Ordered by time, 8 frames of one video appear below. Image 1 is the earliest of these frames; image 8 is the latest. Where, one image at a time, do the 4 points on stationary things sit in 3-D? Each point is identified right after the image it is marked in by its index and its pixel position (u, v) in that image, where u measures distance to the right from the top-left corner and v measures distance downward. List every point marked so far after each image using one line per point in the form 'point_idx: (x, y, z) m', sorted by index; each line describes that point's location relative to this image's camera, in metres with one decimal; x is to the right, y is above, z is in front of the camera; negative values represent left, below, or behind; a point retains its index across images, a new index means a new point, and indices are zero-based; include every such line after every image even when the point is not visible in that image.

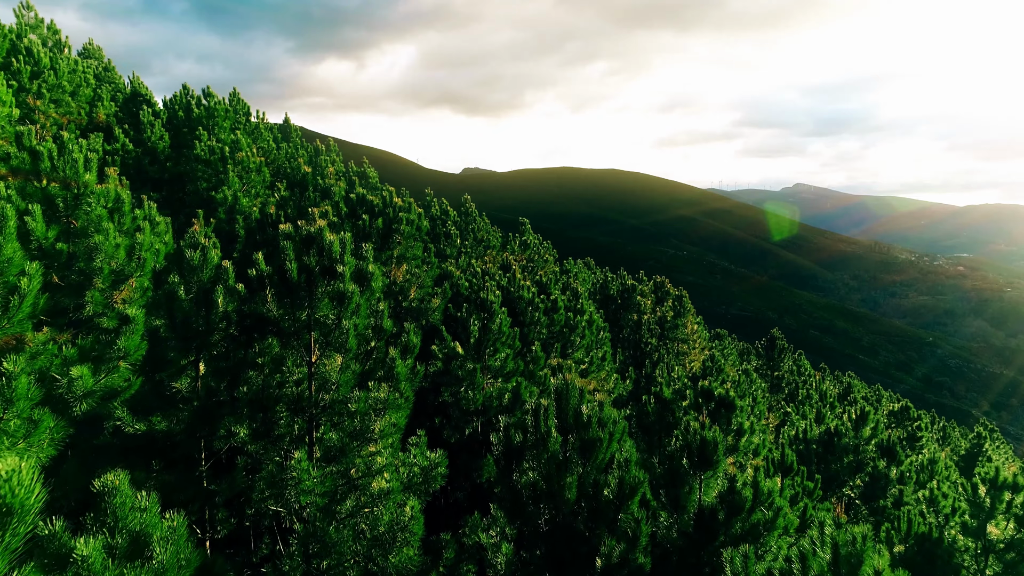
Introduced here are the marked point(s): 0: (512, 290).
0: (0.0, -0.1, +19.8) m
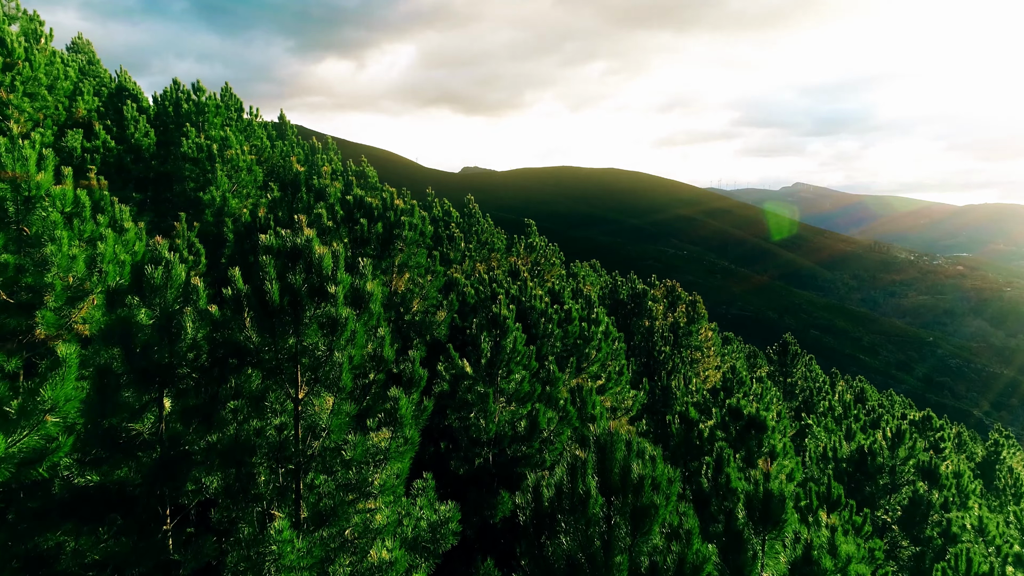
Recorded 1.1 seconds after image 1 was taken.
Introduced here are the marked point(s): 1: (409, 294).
0: (+0.3, -0.4, +18.3) m
1: (-2.2, -0.1, +15.2) m
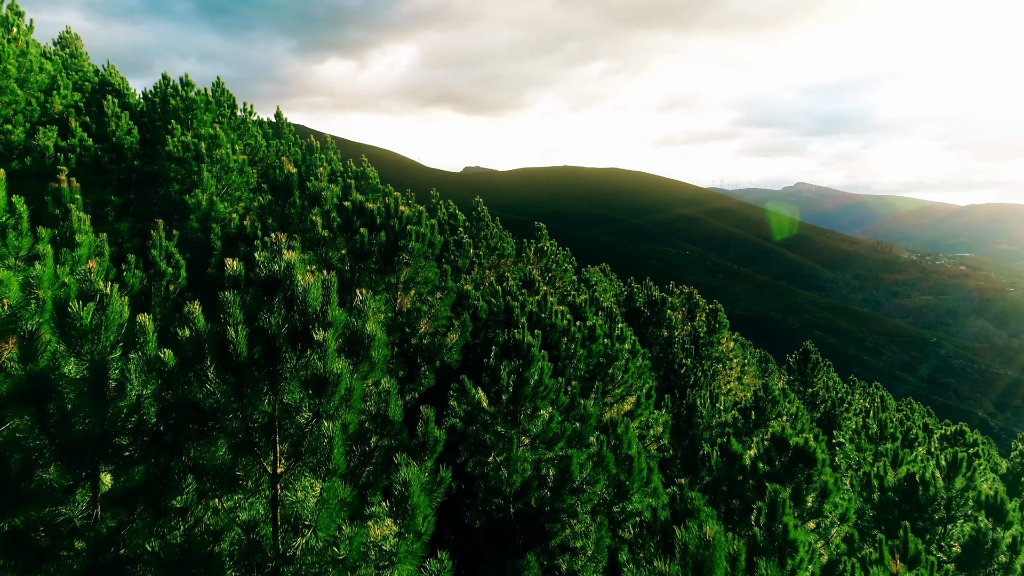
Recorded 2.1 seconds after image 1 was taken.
0: (+0.7, -0.7, +16.3) m
1: (-1.8, -0.5, +13.3) m
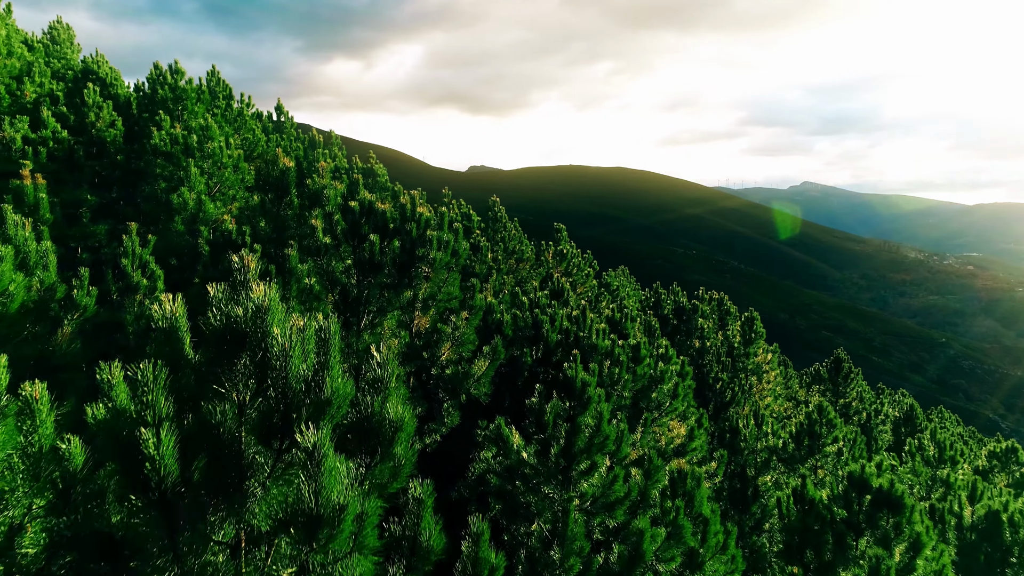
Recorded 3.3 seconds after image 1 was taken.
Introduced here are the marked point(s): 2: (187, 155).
0: (+1.4, -1.0, +14.0) m
1: (-1.1, -0.8, +11.0) m
2: (-8.4, +3.4, +18.6) m
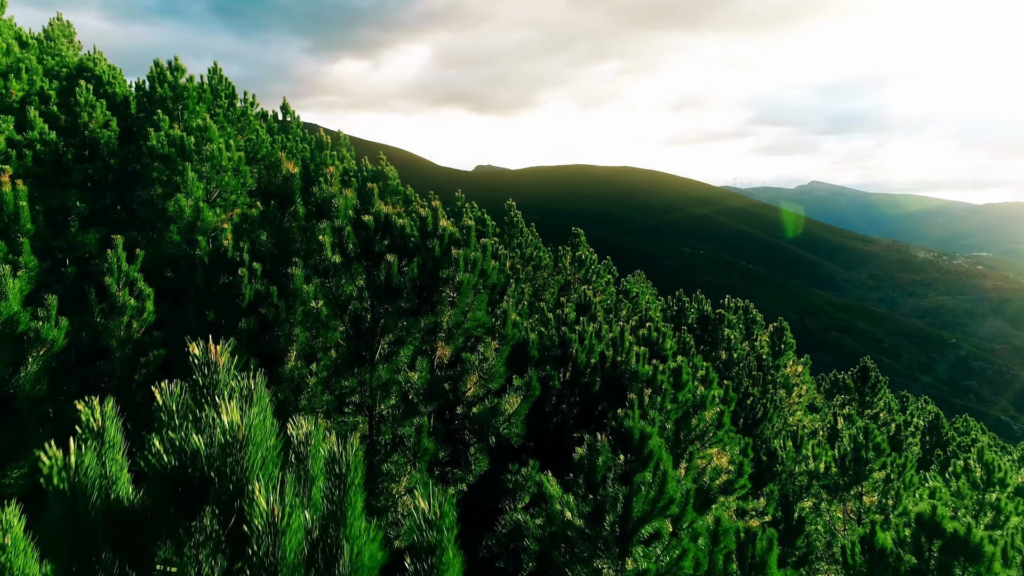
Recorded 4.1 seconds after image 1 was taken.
0: (+1.9, -1.3, +12.5) m
1: (-0.6, -1.1, +9.6) m
2: (-7.9, +3.1, +17.2) m
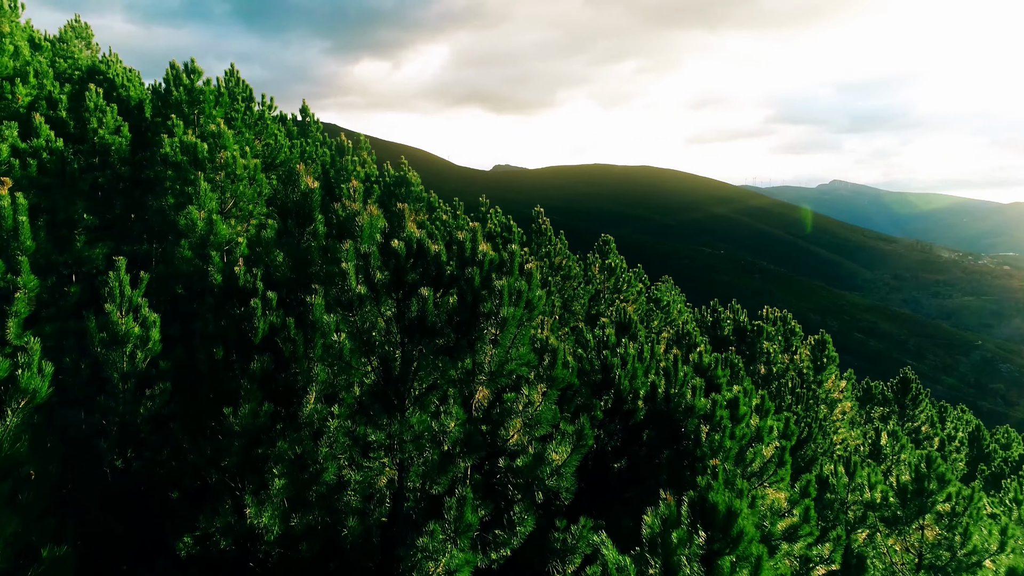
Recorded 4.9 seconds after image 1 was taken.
0: (+2.5, -1.7, +11.3) m
1: (-0.1, -1.5, +8.4) m
2: (-7.1, +2.7, +16.2) m
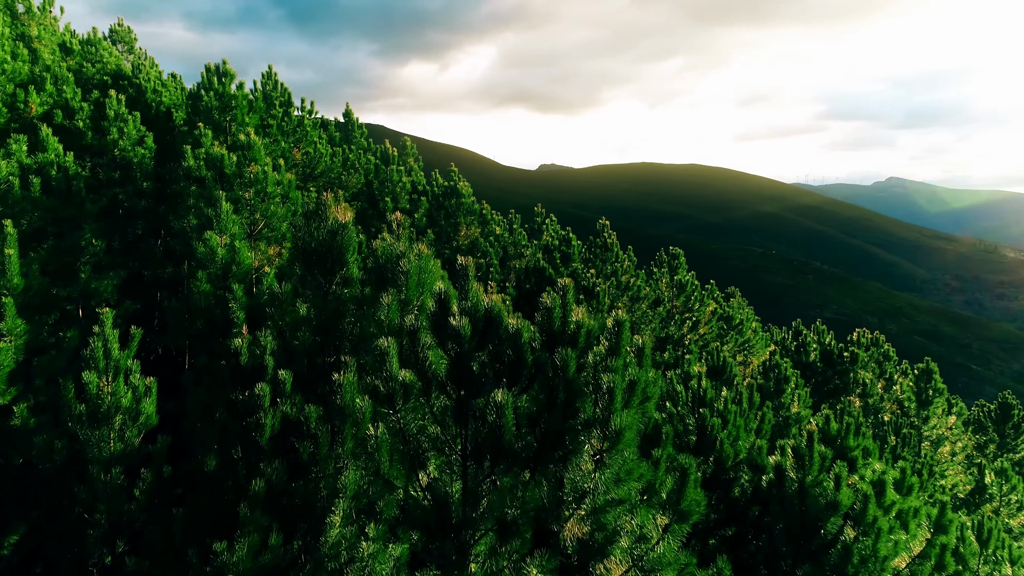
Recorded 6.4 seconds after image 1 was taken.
0: (+3.6, -2.4, +8.6) m
1: (+0.8, -2.2, +5.9) m
2: (-5.7, +2.1, +14.2) m
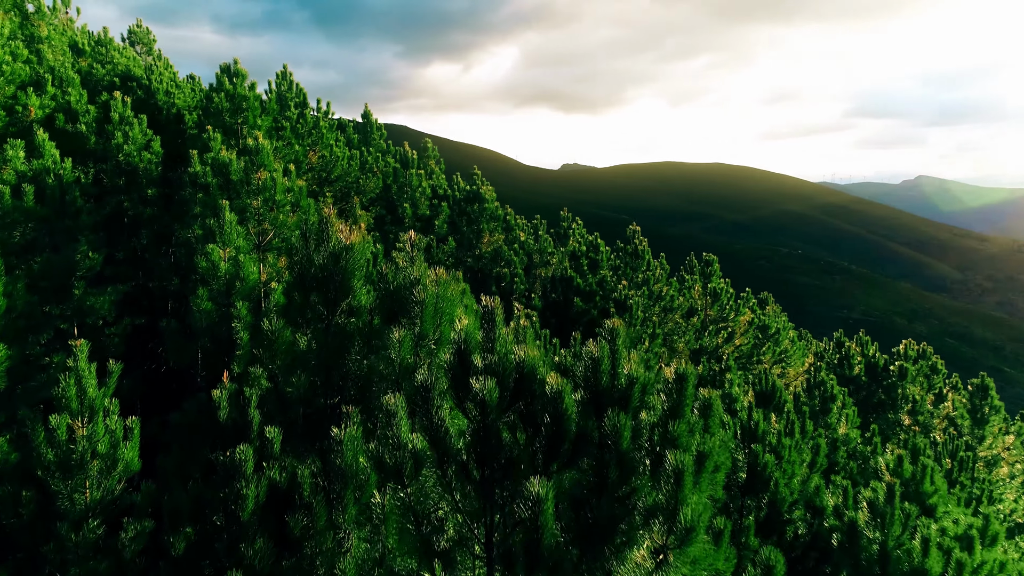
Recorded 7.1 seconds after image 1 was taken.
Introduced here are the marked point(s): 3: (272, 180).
0: (+3.9, -2.7, +7.4) m
1: (+1.0, -2.5, +4.7) m
2: (-5.2, +1.8, +13.2) m
3: (-4.5, +2.1, +13.5) m
